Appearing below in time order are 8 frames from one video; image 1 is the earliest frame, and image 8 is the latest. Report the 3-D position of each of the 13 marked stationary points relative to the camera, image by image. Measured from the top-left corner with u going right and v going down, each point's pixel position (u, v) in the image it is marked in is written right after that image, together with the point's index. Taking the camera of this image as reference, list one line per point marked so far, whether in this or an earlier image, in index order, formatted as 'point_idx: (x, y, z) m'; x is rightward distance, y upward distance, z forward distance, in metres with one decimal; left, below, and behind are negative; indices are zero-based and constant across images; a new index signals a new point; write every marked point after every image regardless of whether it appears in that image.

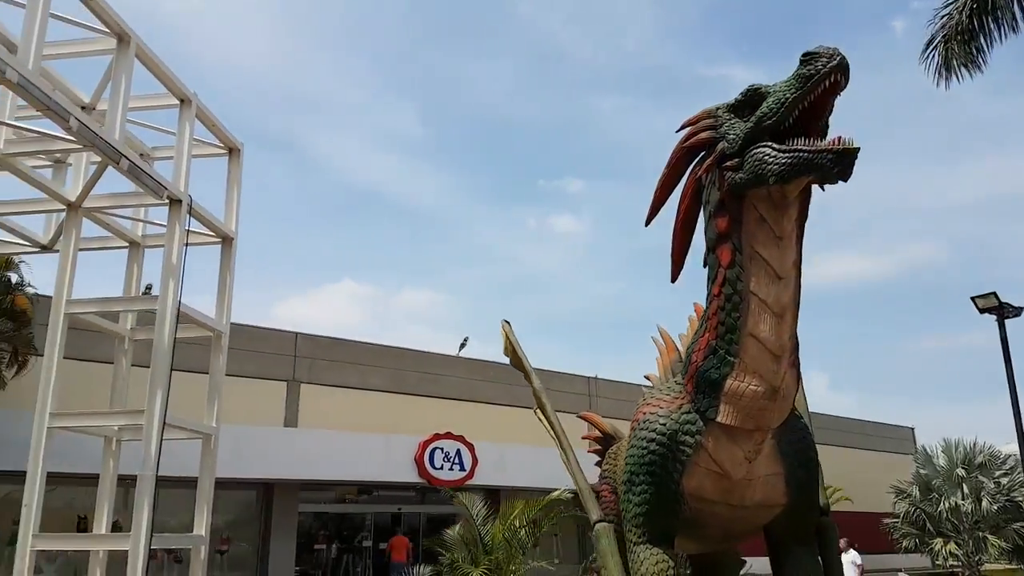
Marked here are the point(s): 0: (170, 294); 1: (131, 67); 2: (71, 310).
0: (-2.5, 0.0, +5.7) m
1: (-2.6, +1.5, +5.3) m
2: (-3.4, -0.1, +5.9) m
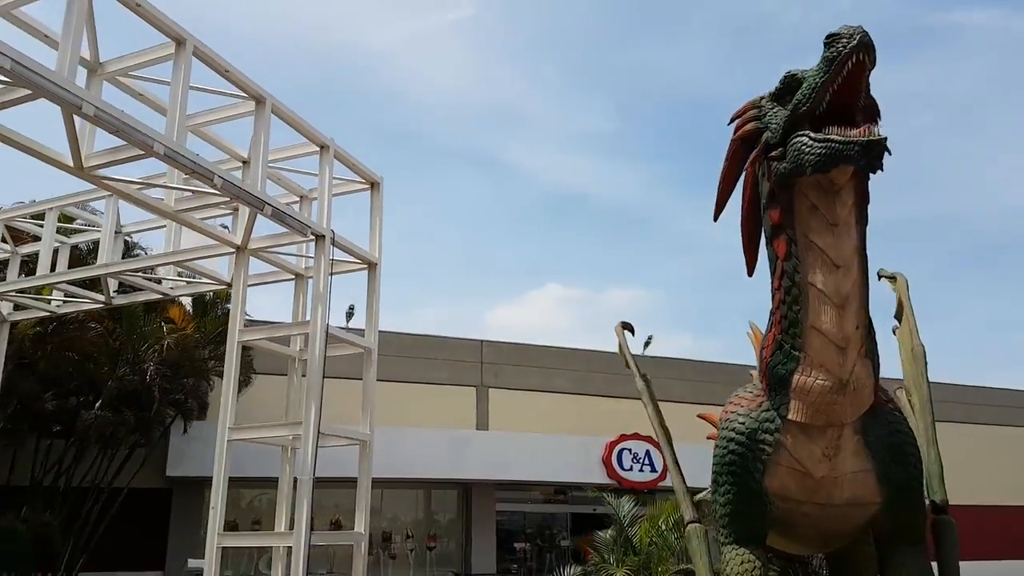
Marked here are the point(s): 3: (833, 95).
0: (-1.6, -0.2, +6.4) m
1: (-1.9, +1.3, +6.0) m
2: (-2.4, -0.4, +6.8) m
3: (+1.2, +0.7, +3.1) m
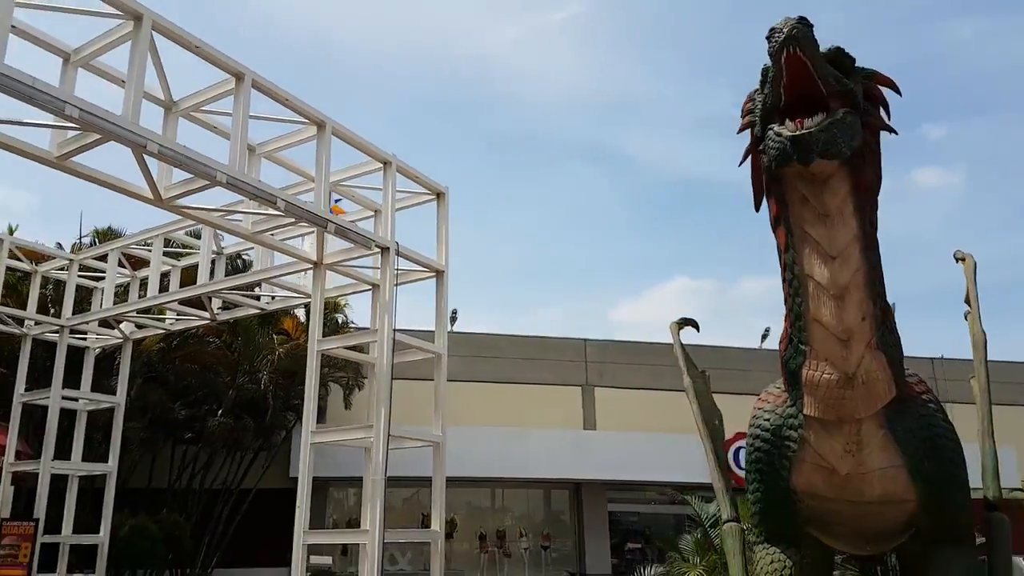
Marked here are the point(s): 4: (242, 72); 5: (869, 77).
0: (-1.1, -0.3, +6.7) m
1: (-1.5, +1.2, +6.4) m
2: (-1.8, -0.5, +7.2) m
3: (+1.1, +0.8, +3.0) m
4: (-2.0, +1.6, +5.6) m
5: (+1.4, +0.8, +3.2) m
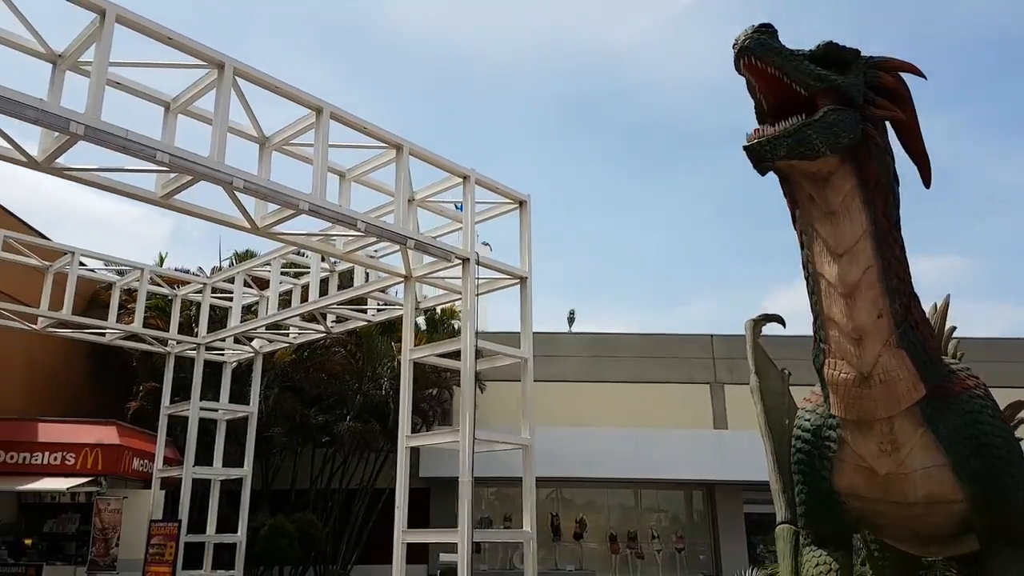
0: (-0.4, -0.4, +7.0) m
1: (-0.9, +1.1, +6.7) m
2: (-1.0, -0.6, +7.6) m
3: (+1.1, +0.8, +3.0) m
4: (-1.5, +1.4, +6.1) m
5: (+1.4, +0.9, +3.1) m
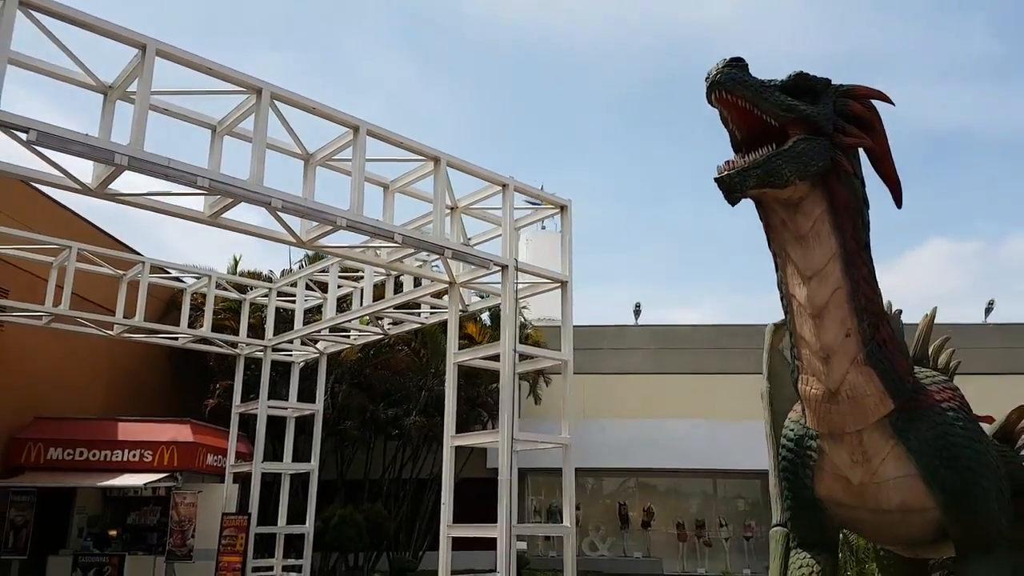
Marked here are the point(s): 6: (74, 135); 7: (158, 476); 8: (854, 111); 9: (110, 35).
0: (0.0, -0.5, +7.3) m
1: (-0.6, +1.0, +7.1) m
2: (-0.6, -0.7, +8.0) m
3: (+1.0, +0.7, +3.2) m
4: (-1.3, +1.4, +6.5) m
5: (+1.3, +0.8, +3.3) m
6: (-2.8, +1.0, +5.0) m
7: (-4.7, -2.5, +10.3) m
8: (+1.5, +0.7, +3.3) m
9: (-2.8, +1.7, +5.4) m
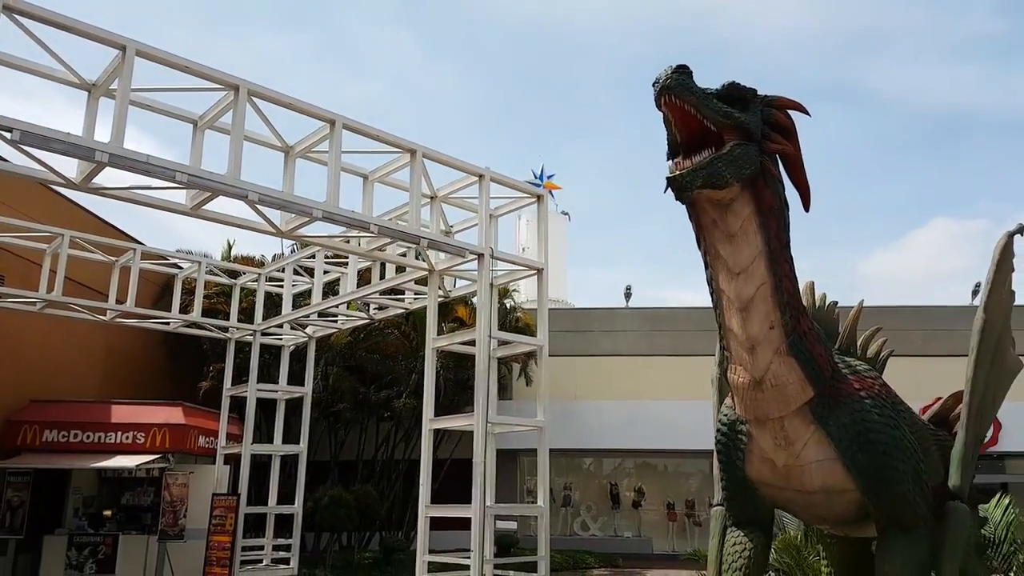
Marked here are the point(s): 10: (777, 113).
0: (-0.3, -0.4, +7.5) m
1: (-0.9, +1.1, +7.3) m
2: (-0.8, -0.6, +8.2) m
3: (+0.7, +0.7, +3.4) m
4: (-1.5, +1.4, +6.7) m
5: (+1.1, +0.8, +3.4) m
6: (-3.1, +1.0, +5.2) m
7: (-4.9, -2.3, +10.6) m
8: (+1.2, +0.8, +3.5) m
9: (-3.0, +1.8, +5.6) m
10: (+1.2, +0.8, +3.5) m
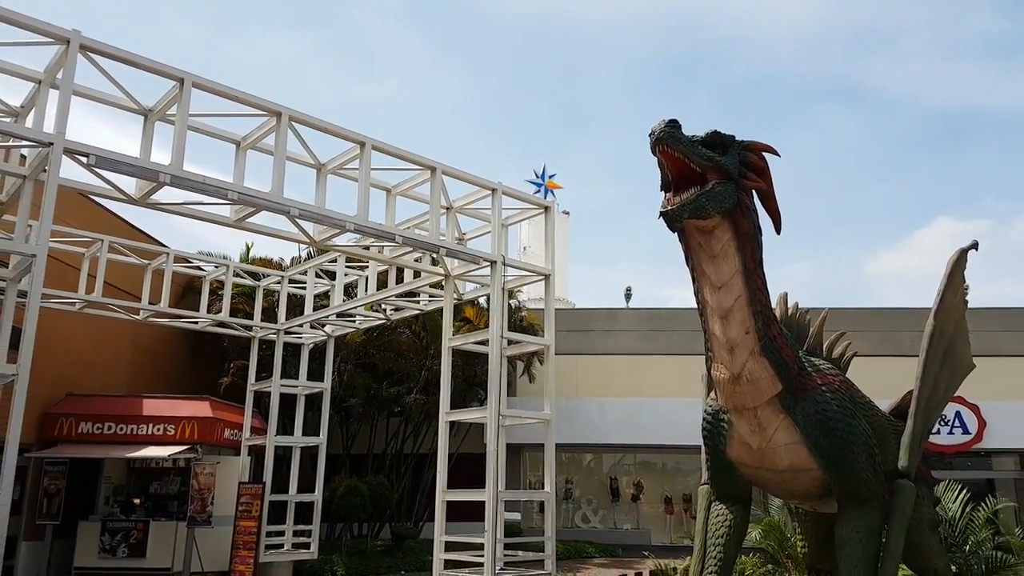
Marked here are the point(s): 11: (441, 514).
0: (-0.2, -0.4, +8.2) m
1: (-0.8, +1.1, +8.0) m
2: (-0.7, -0.6, +8.9) m
3: (+0.8, +0.6, +4.1) m
4: (-1.4, +1.4, +7.4) m
5: (+1.2, +0.7, +4.1) m
6: (-2.9, +1.0, +5.9) m
7: (-4.8, -2.3, +11.3) m
8: (+1.3, +0.7, +4.2) m
9: (-2.9, +1.8, +6.3) m
10: (+1.3, +0.7, +4.2) m
11: (-0.7, -2.3, +8.2) m
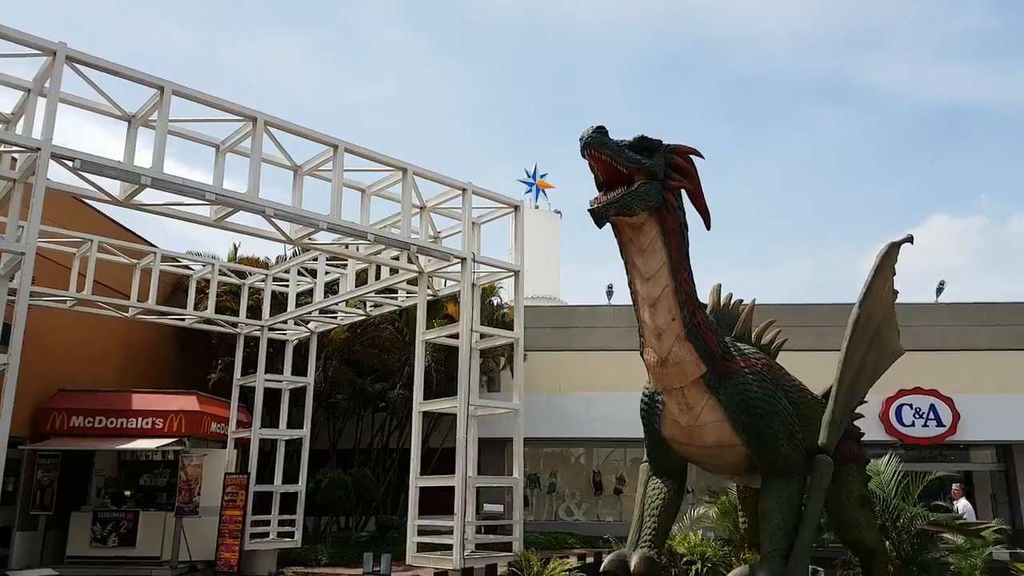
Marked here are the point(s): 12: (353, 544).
0: (-0.5, -0.4, +8.6) m
1: (-1.1, +1.1, +8.4) m
2: (-1.0, -0.6, +9.3) m
3: (+0.5, +0.7, +4.5) m
4: (-1.8, +1.4, +7.8) m
5: (+0.9, +0.8, +4.5) m
6: (-3.3, +1.0, +6.3) m
7: (-5.2, -2.3, +11.7) m
8: (+1.0, +0.7, +4.6) m
9: (-3.2, +1.8, +6.7) m
10: (+1.0, +0.8, +4.6) m
11: (-1.1, -2.3, +8.6) m
12: (-2.9, -4.7, +14.4) m
